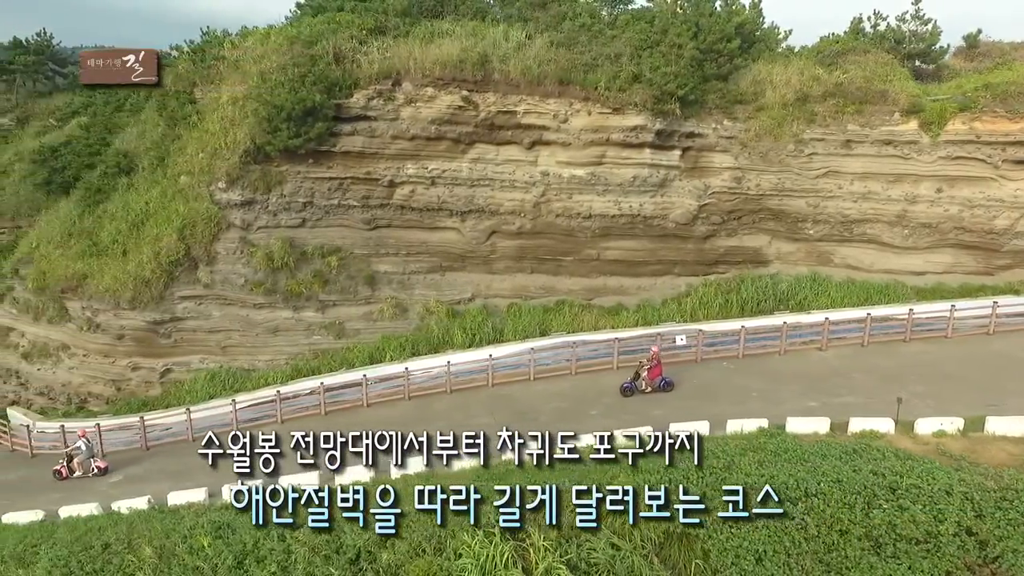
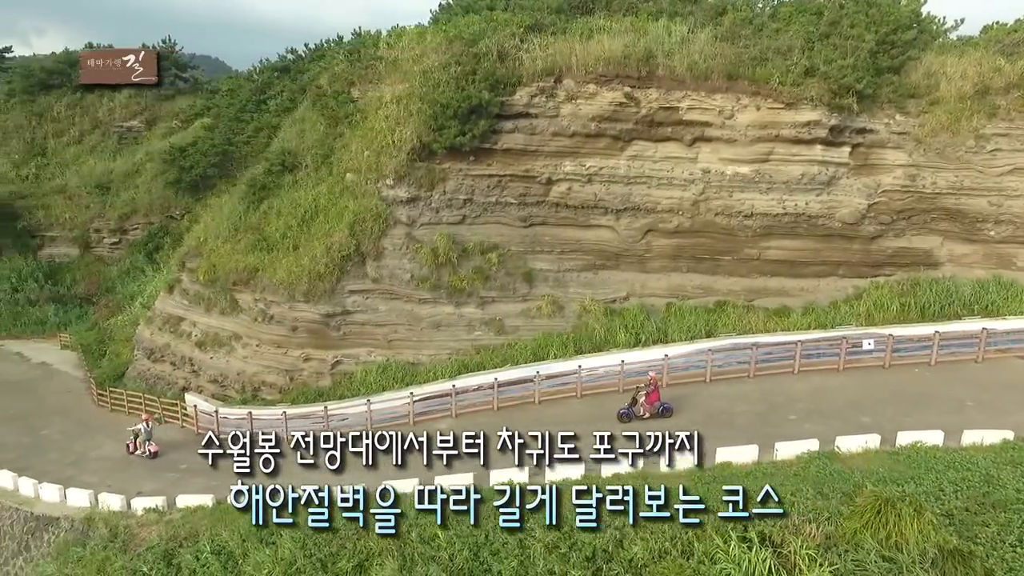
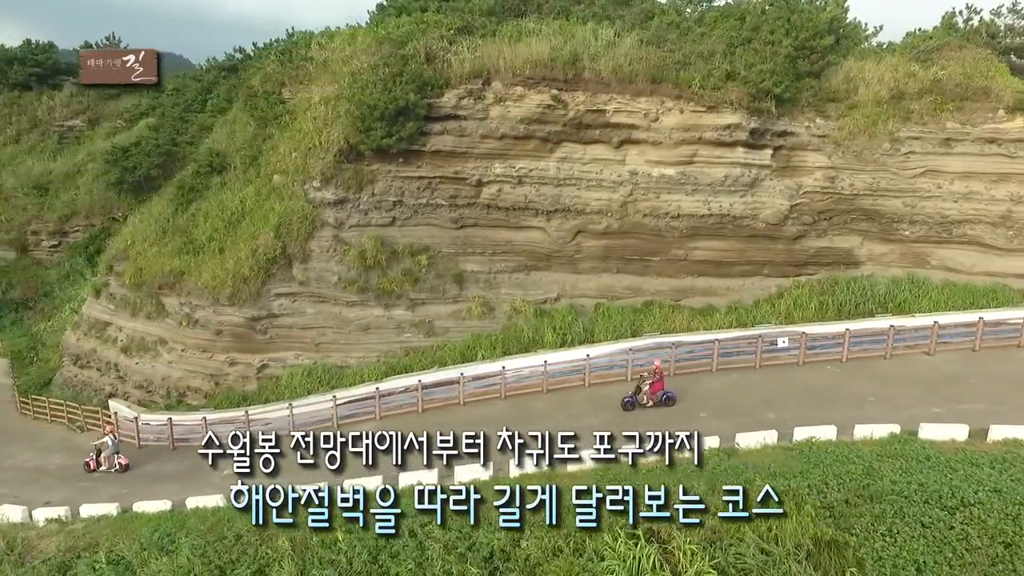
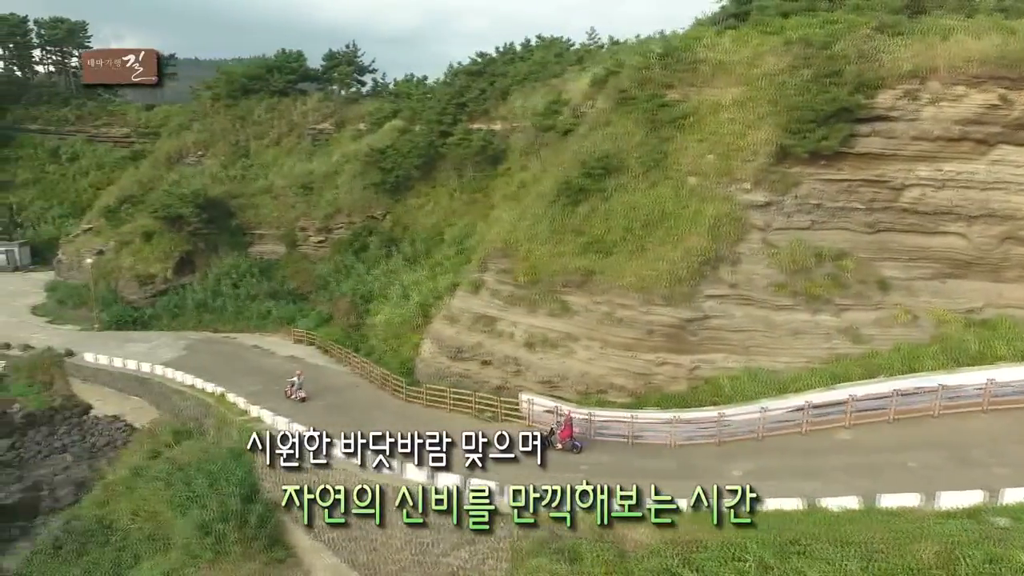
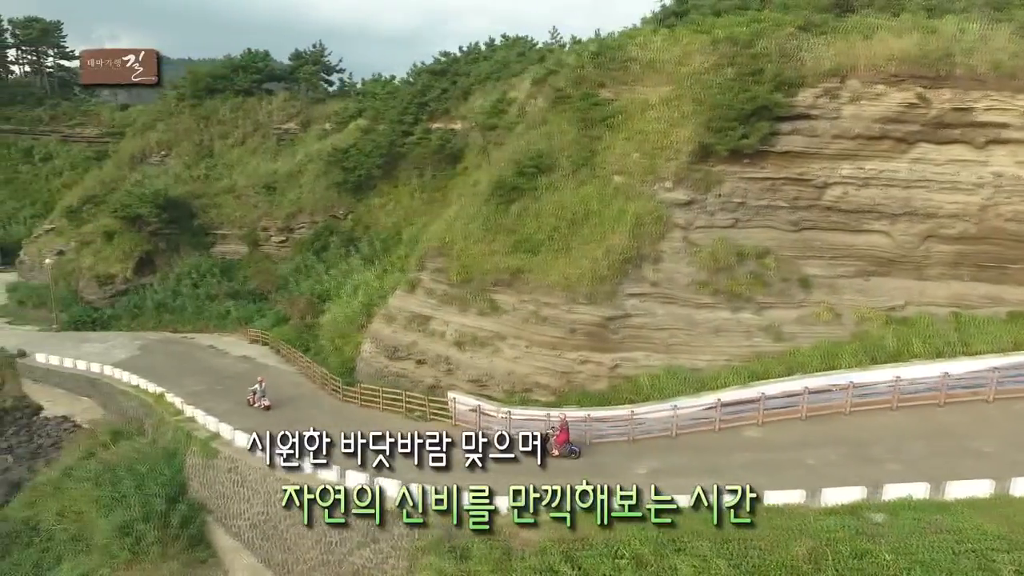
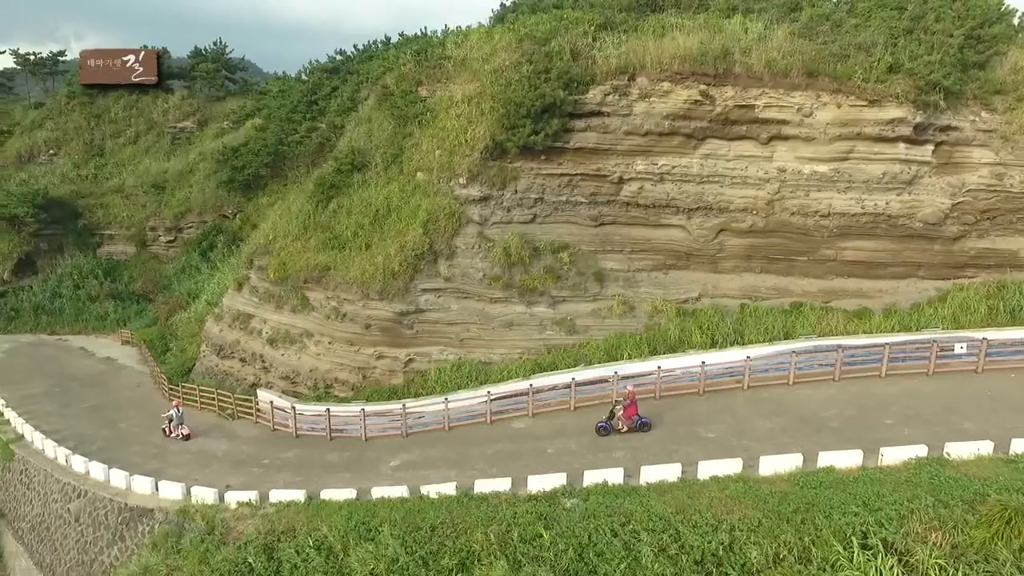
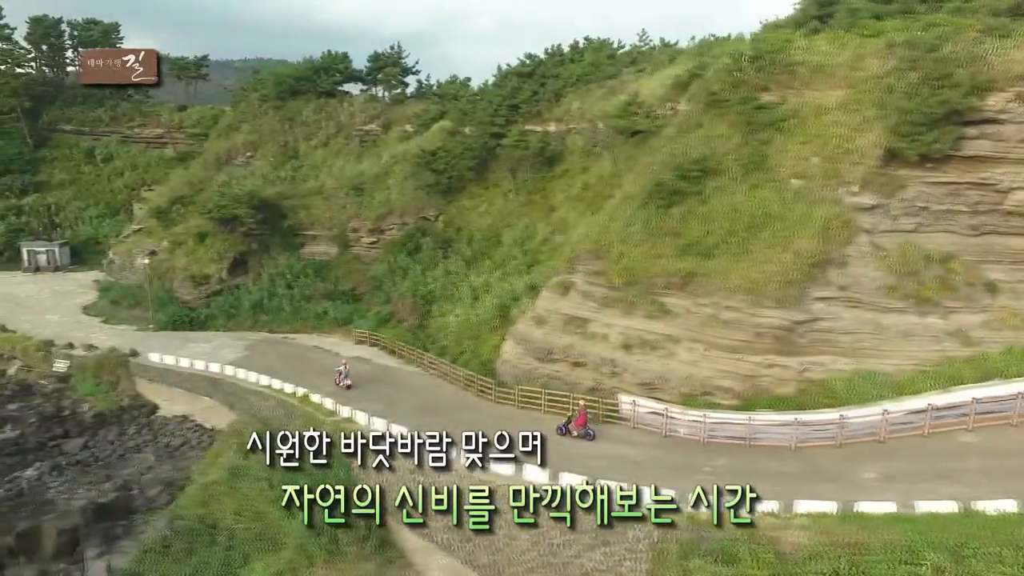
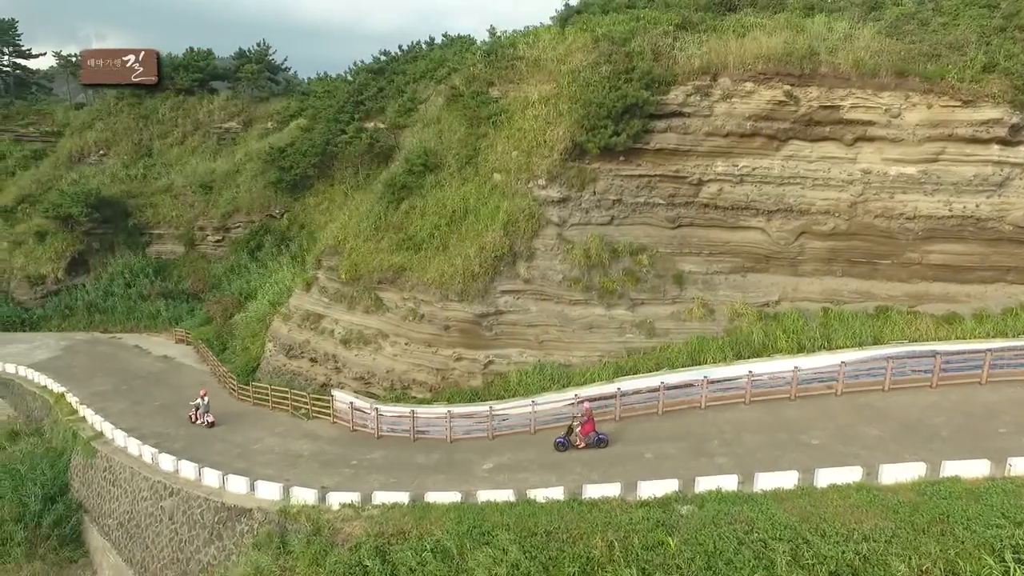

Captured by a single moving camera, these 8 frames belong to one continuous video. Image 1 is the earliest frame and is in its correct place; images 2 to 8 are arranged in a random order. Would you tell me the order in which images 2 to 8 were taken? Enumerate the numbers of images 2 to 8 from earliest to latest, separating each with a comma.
3, 2, 6, 8, 5, 4, 7
